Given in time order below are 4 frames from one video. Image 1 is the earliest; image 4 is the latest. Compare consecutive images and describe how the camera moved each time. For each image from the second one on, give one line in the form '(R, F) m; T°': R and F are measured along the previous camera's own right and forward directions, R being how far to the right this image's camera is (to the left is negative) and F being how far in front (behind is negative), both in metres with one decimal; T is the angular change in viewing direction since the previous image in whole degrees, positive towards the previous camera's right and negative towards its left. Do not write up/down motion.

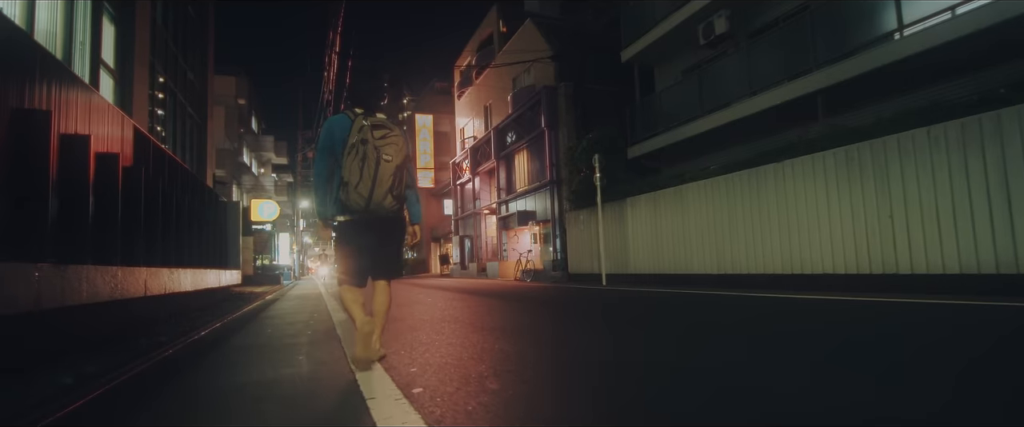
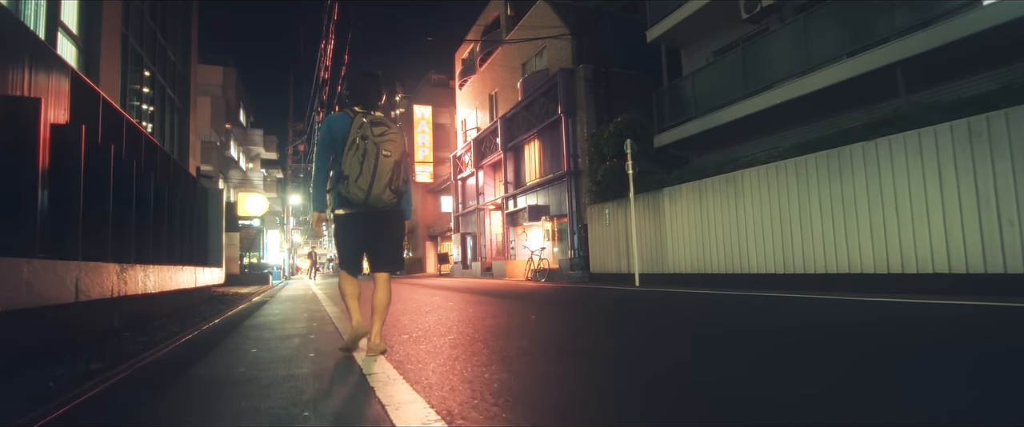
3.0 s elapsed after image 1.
(-0.6, +1.5) m; +1°
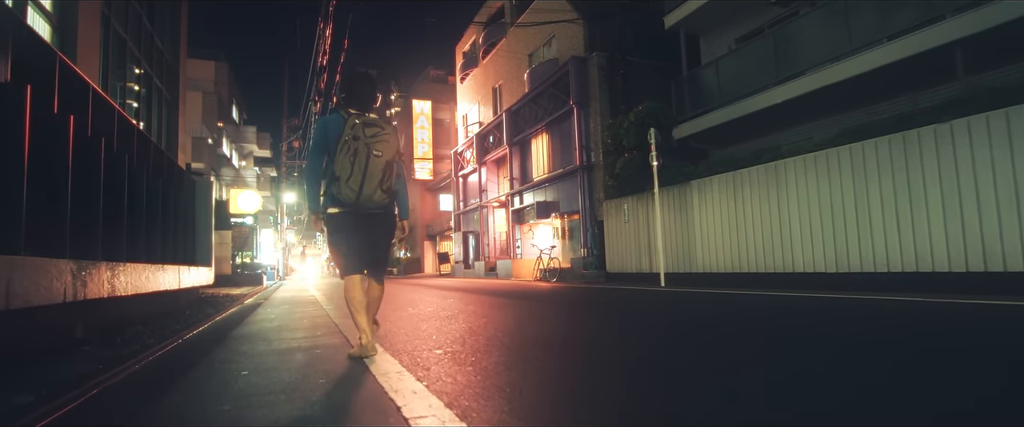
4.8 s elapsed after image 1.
(-0.4, +0.9) m; +1°
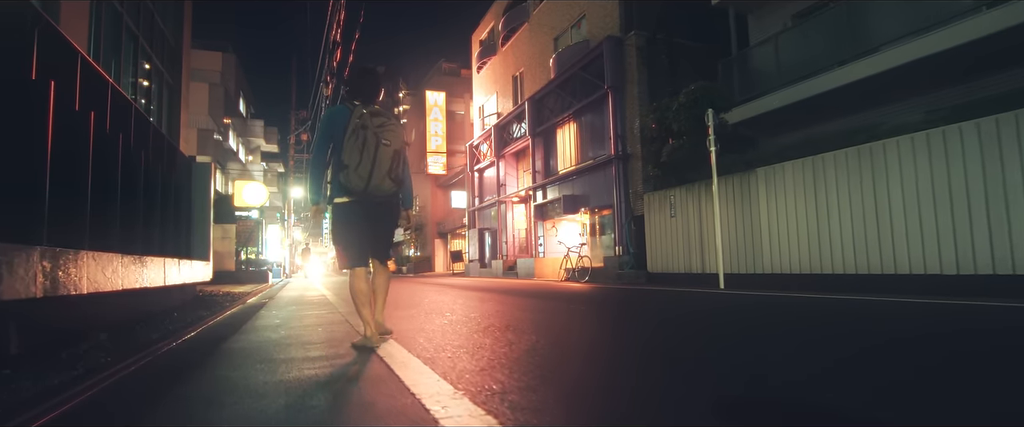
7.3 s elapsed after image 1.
(-0.5, +1.3) m; -1°
